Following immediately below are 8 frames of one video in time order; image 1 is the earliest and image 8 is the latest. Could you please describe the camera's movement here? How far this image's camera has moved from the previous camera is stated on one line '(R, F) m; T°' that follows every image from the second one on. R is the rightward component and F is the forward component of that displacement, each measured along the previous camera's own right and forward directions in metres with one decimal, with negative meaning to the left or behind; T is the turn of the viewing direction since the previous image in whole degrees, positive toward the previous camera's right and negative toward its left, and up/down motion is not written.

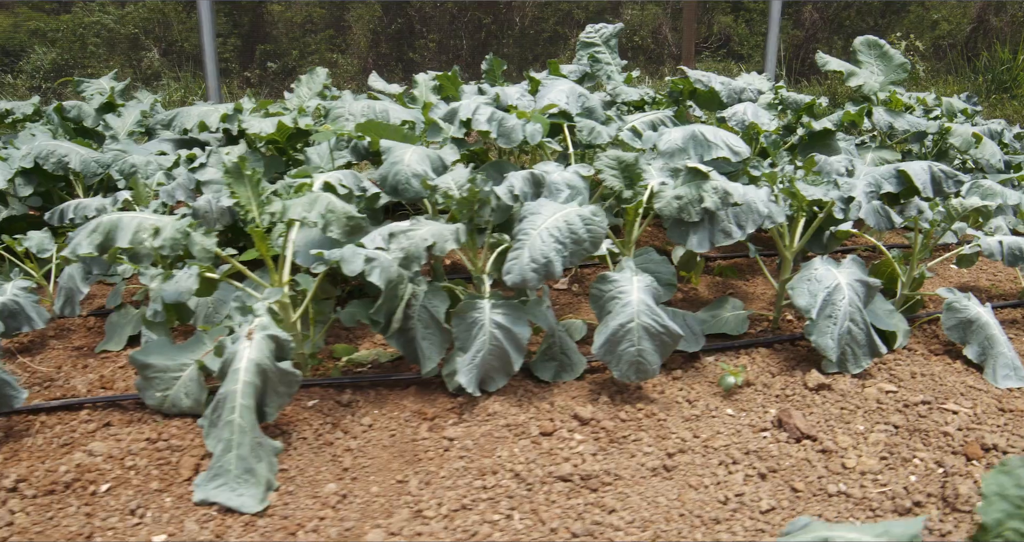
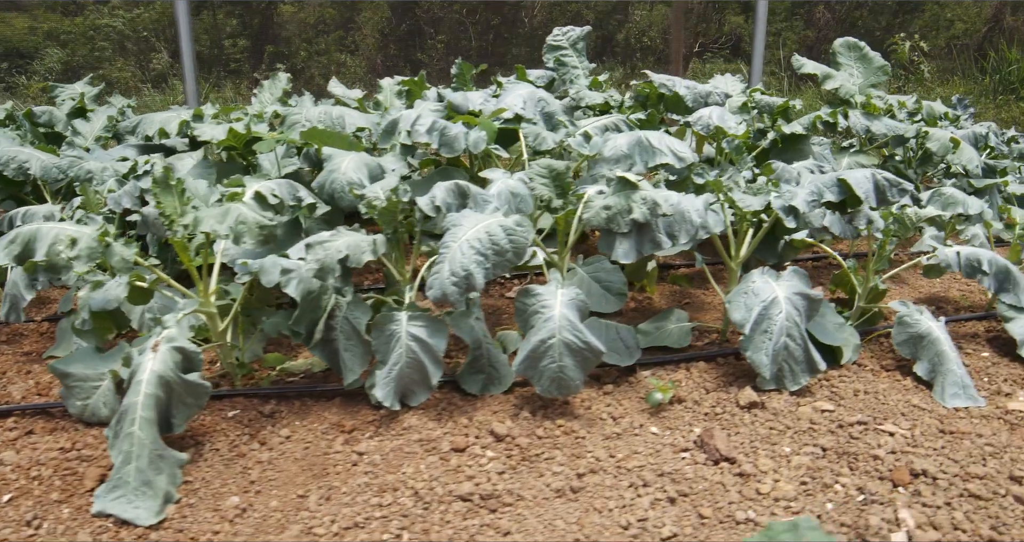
(+0.4, +0.1) m; -2°
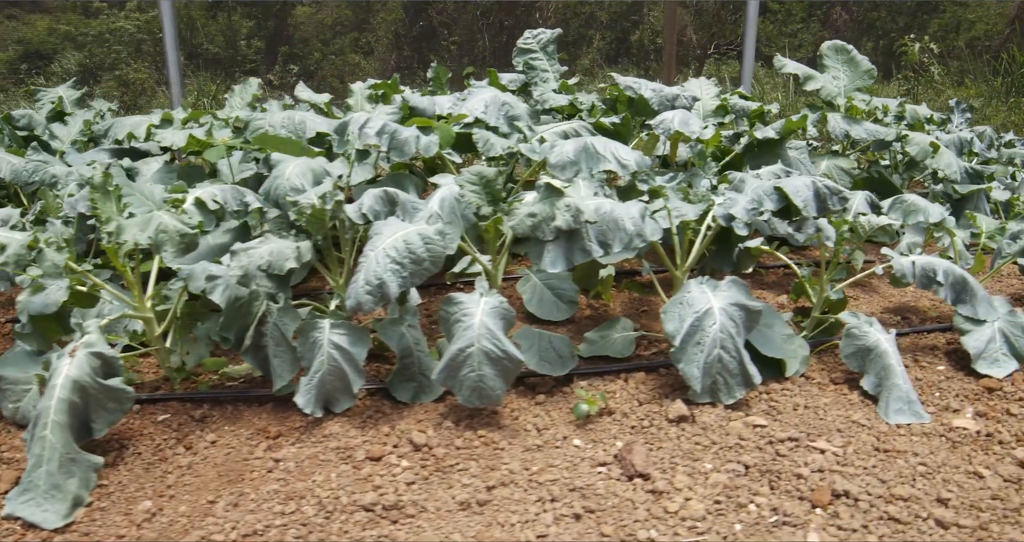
(+0.4, 0.0) m; -2°
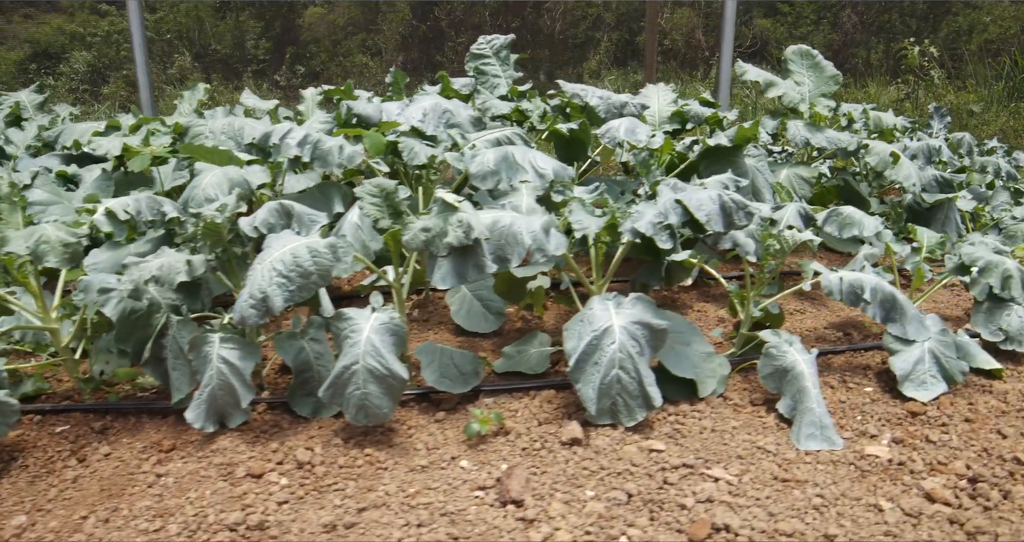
(+0.5, +0.1) m; -2°
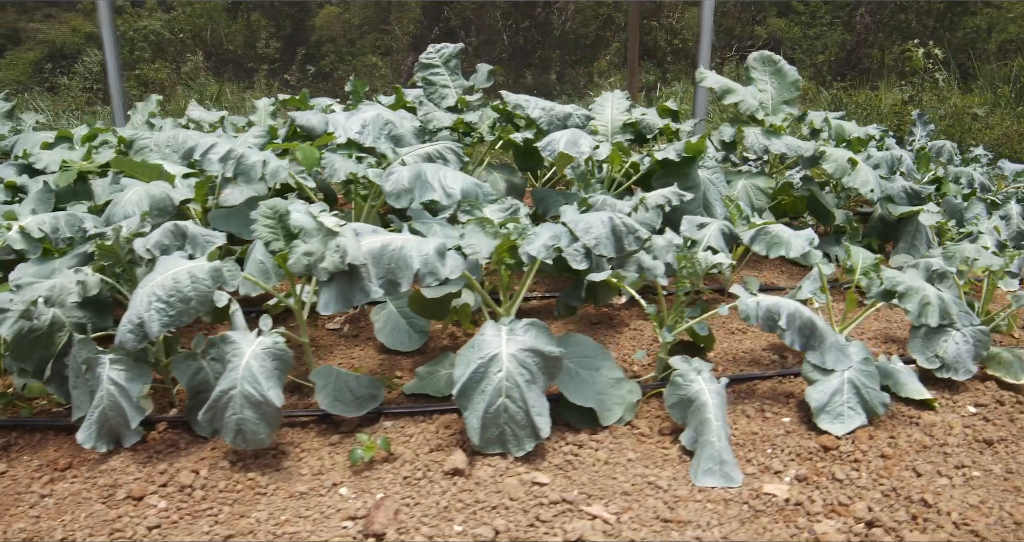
(+0.5, +0.1) m; -2°
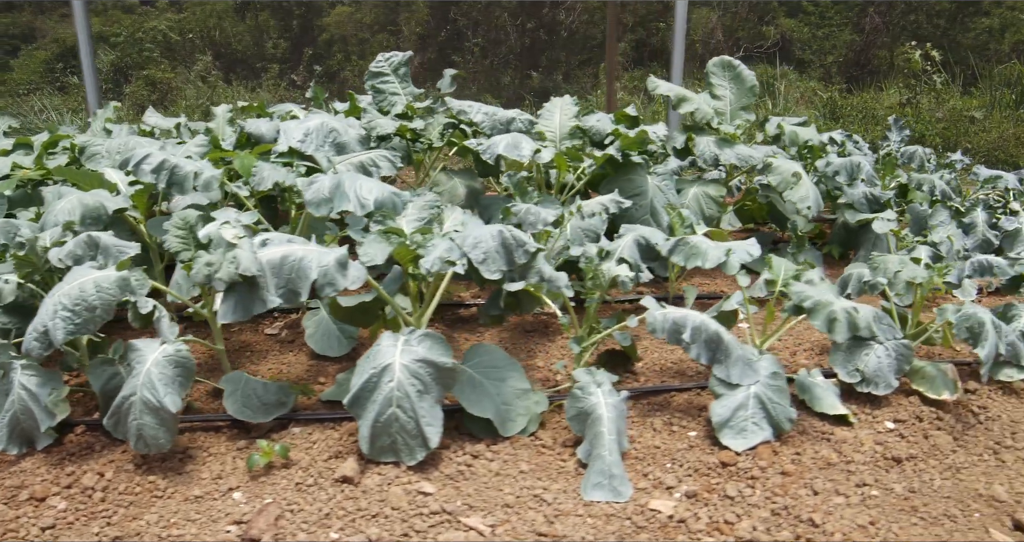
(+0.5, 0.0) m; -2°
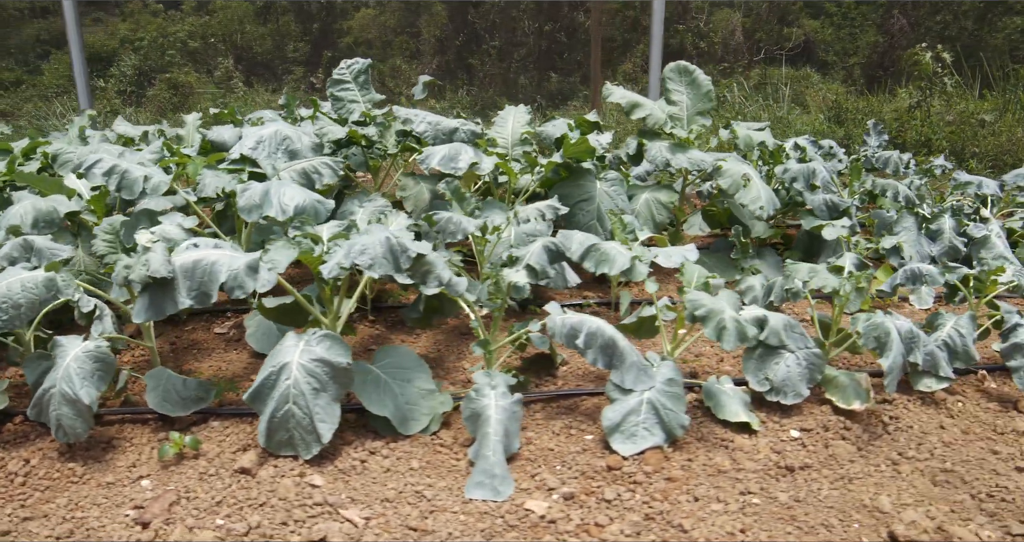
(+0.6, -0.1) m; -3°
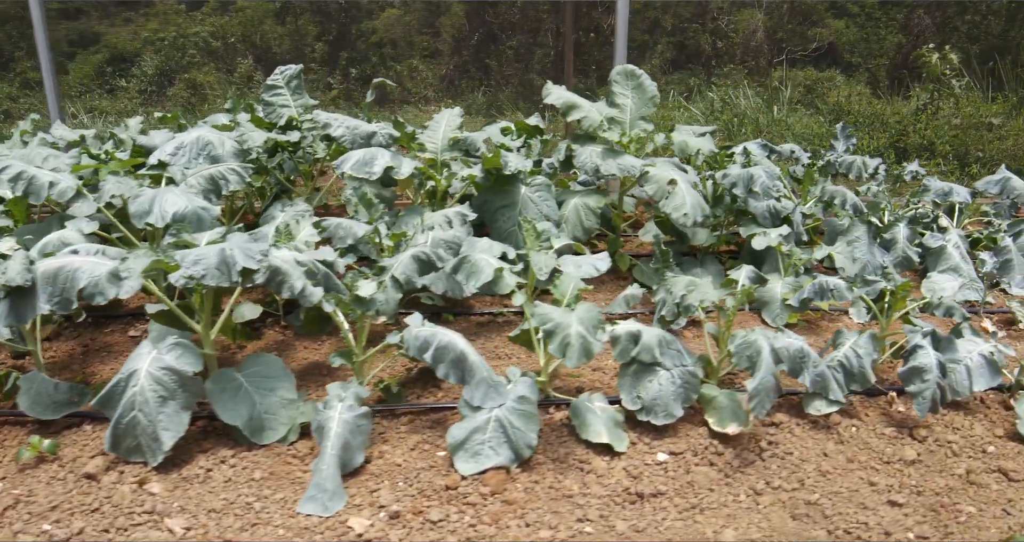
(+0.8, +0.1) m; -4°
